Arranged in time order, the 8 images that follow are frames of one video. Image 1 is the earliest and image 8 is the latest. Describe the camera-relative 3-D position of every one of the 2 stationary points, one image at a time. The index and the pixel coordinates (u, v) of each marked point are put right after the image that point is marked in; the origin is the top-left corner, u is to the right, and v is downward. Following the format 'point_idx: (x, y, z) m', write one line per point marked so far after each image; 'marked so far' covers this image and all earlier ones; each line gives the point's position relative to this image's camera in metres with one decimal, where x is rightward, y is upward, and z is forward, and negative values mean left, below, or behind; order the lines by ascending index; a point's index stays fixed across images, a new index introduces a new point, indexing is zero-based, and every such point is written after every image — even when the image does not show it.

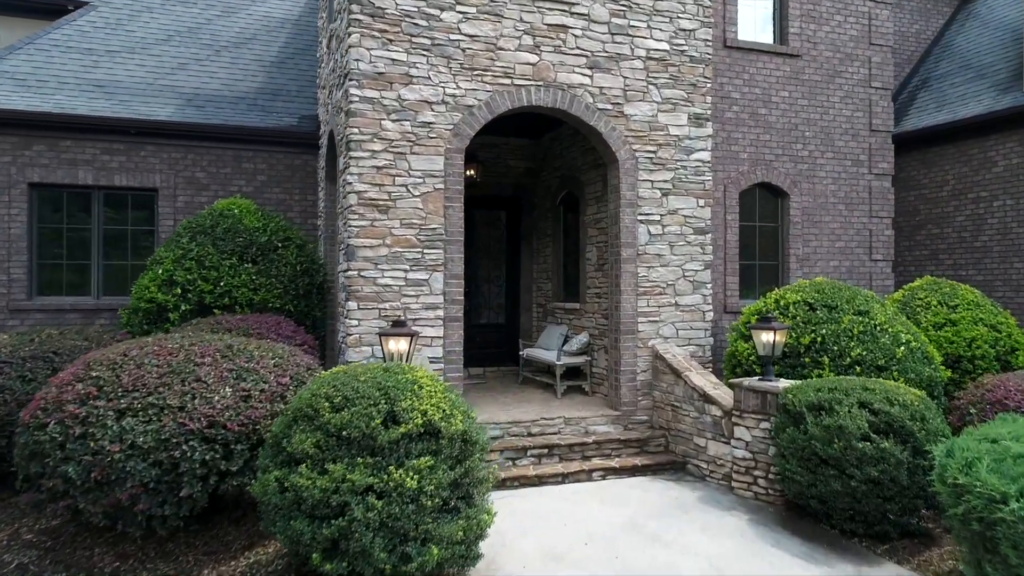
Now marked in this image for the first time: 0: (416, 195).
0: (-0.6, +0.5, +6.2) m
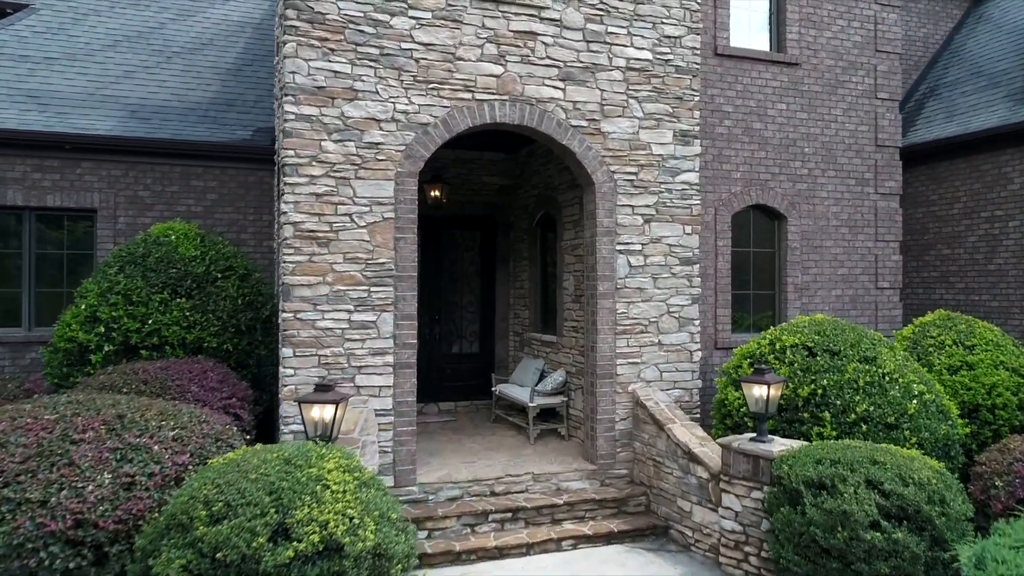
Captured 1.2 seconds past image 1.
0: (-0.8, +0.3, +5.5) m
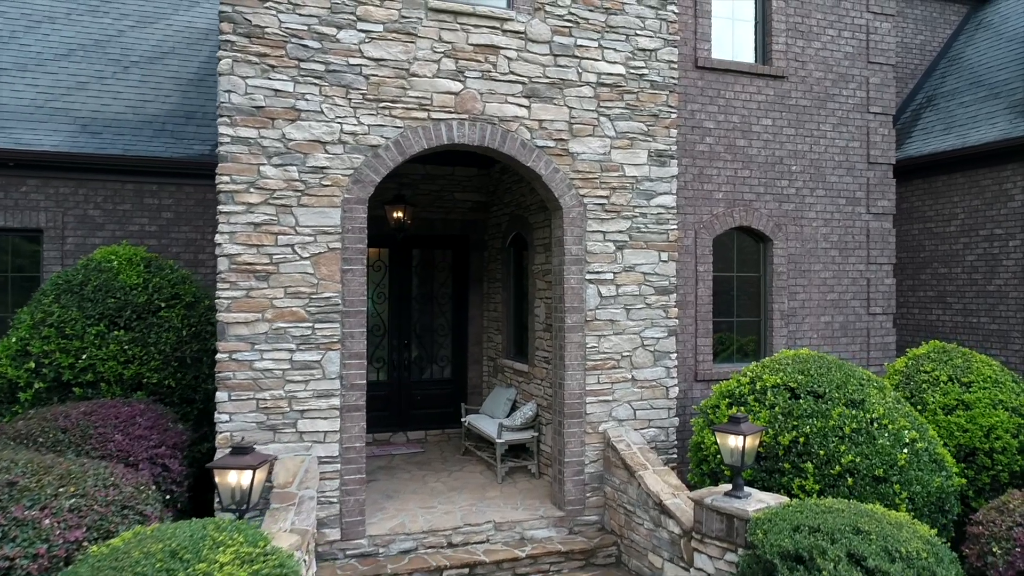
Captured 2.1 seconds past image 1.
0: (-1.0, +0.1, +5.0) m
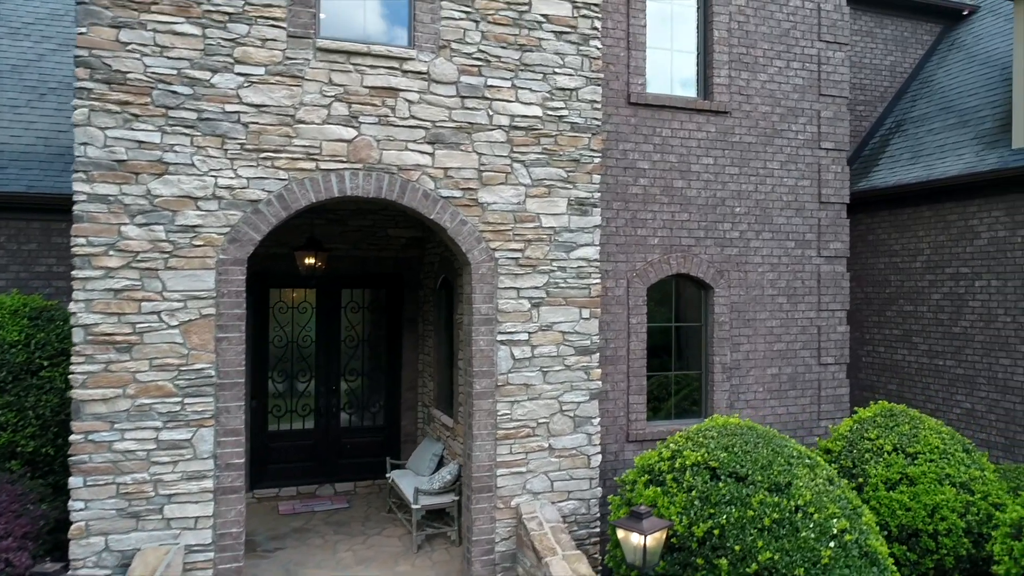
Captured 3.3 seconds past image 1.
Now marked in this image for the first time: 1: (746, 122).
0: (-1.5, -0.2, +4.6) m
1: (+1.5, +1.0, +6.5) m
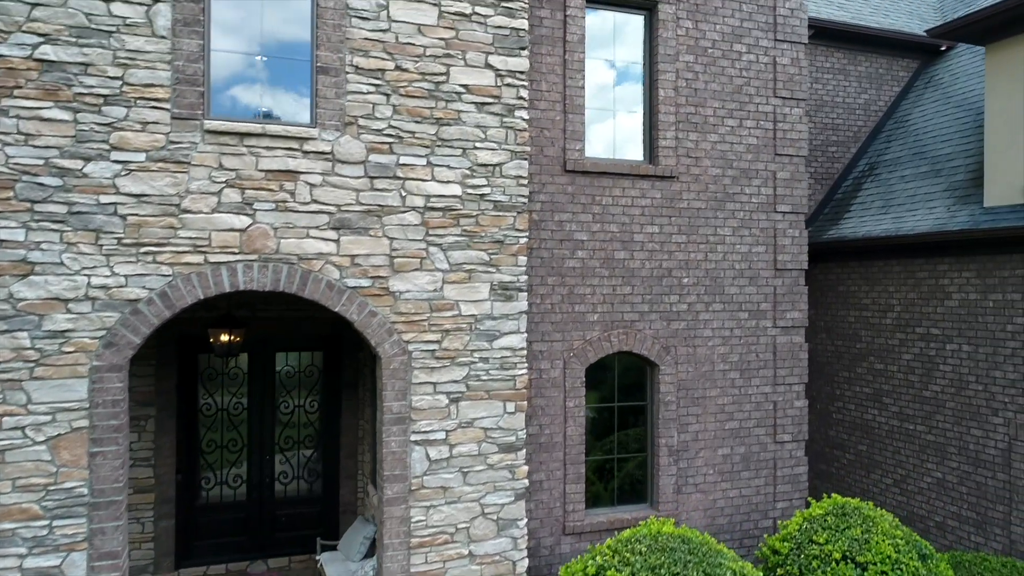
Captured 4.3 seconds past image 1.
0: (-1.9, -0.6, +4.2) m
1: (+1.1, +0.6, +6.1) m
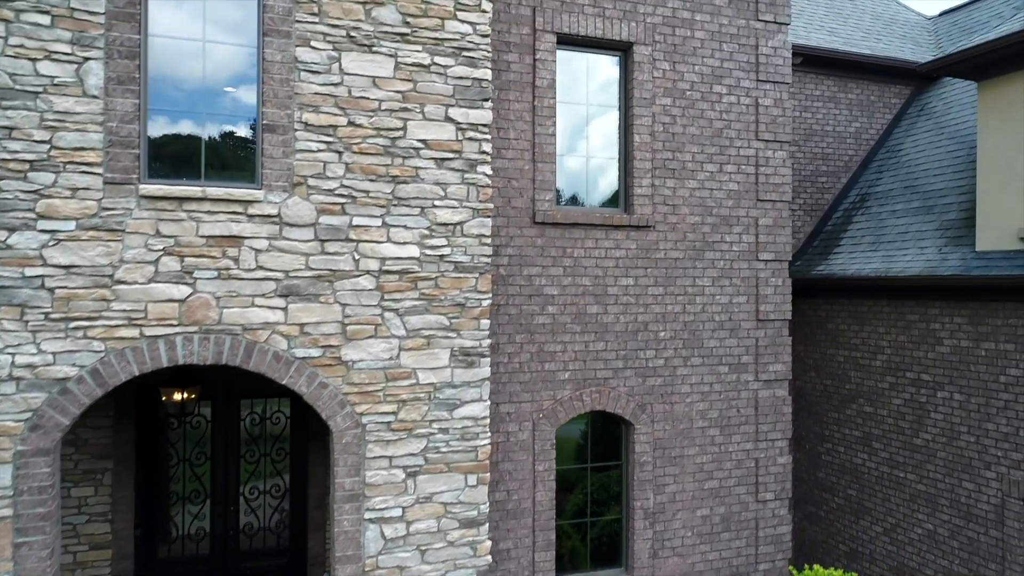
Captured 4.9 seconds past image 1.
0: (-2.0, -0.9, +3.9) m
1: (+0.9, +0.3, +5.8) m
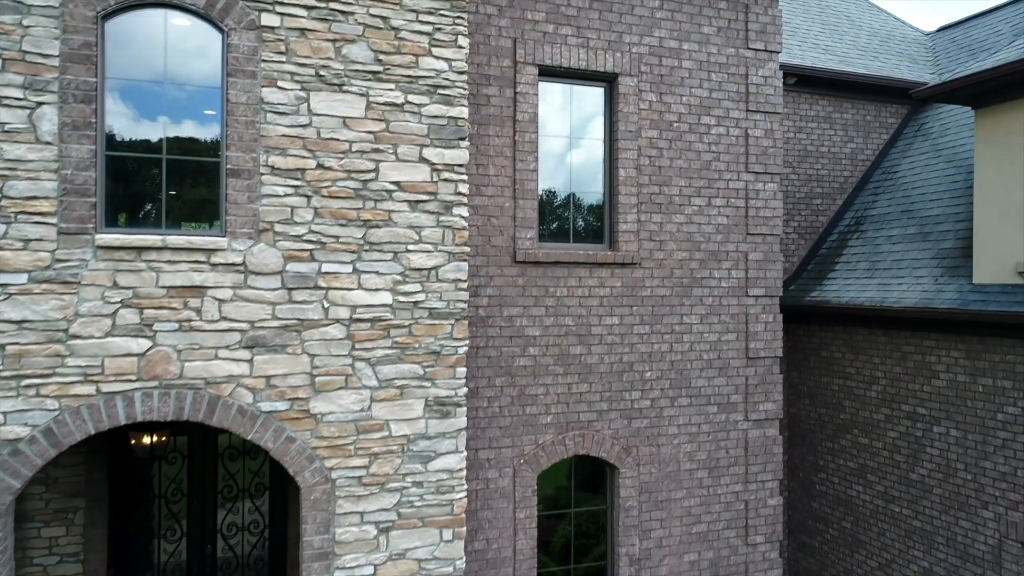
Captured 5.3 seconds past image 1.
0: (-2.1, -1.1, +3.7) m
1: (+0.8, +0.1, +5.6) m
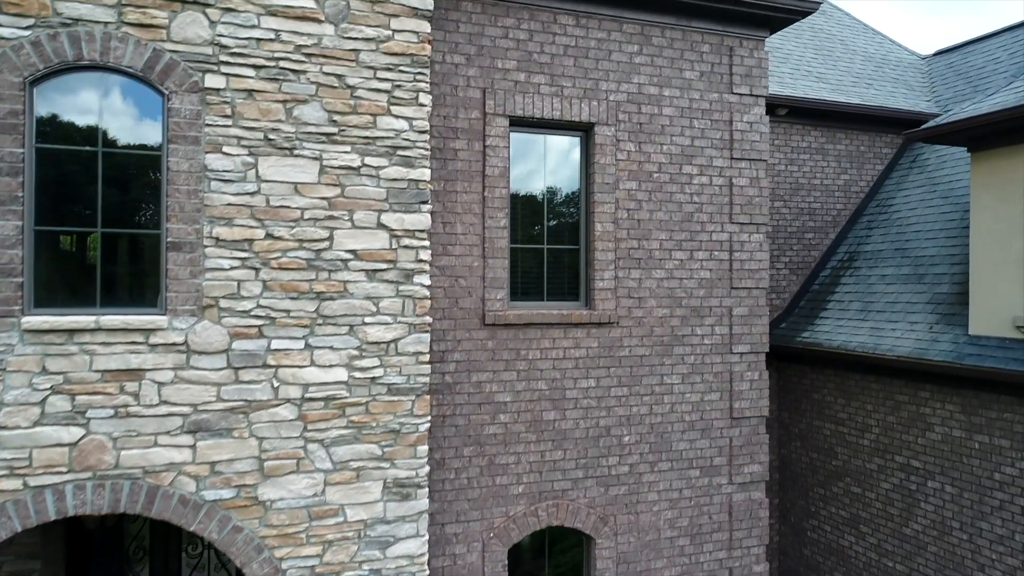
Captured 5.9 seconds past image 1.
0: (-2.3, -1.4, +3.4) m
1: (+0.6, -0.2, +5.4) m
